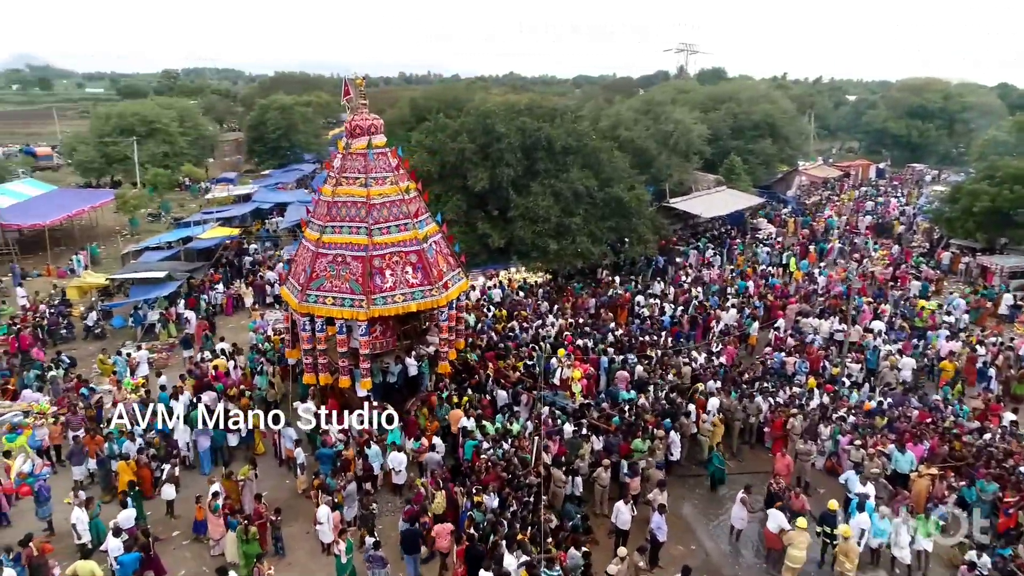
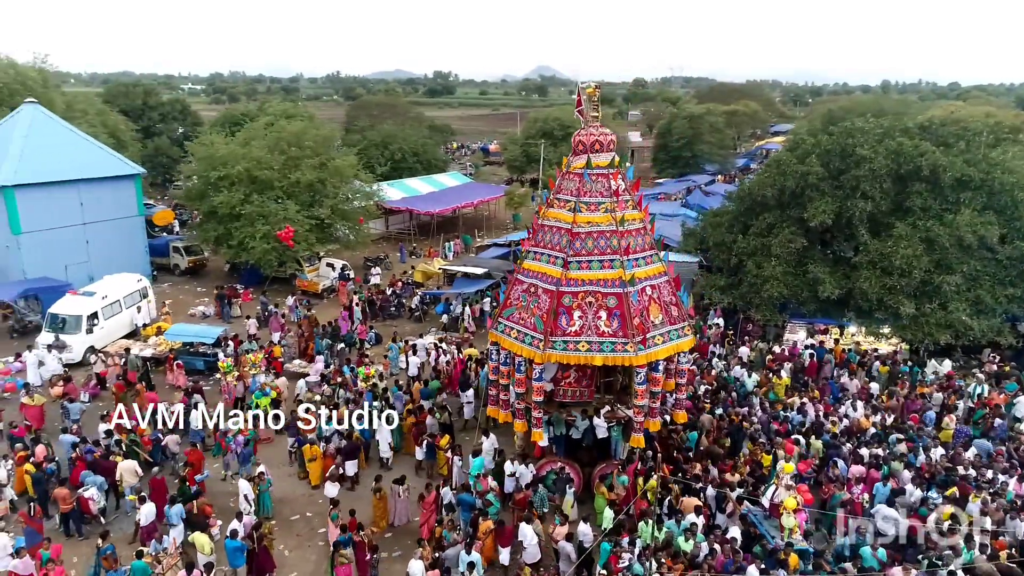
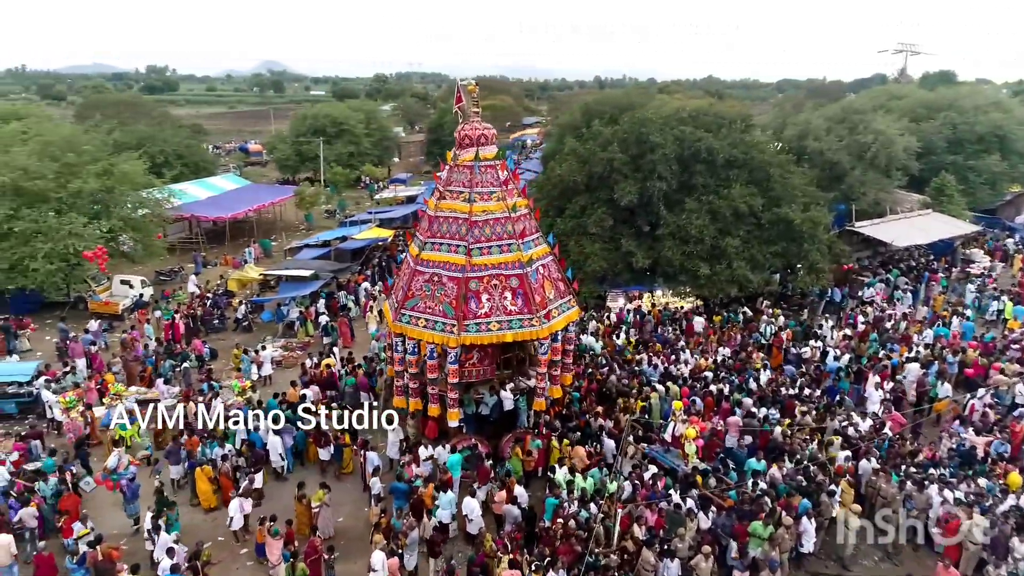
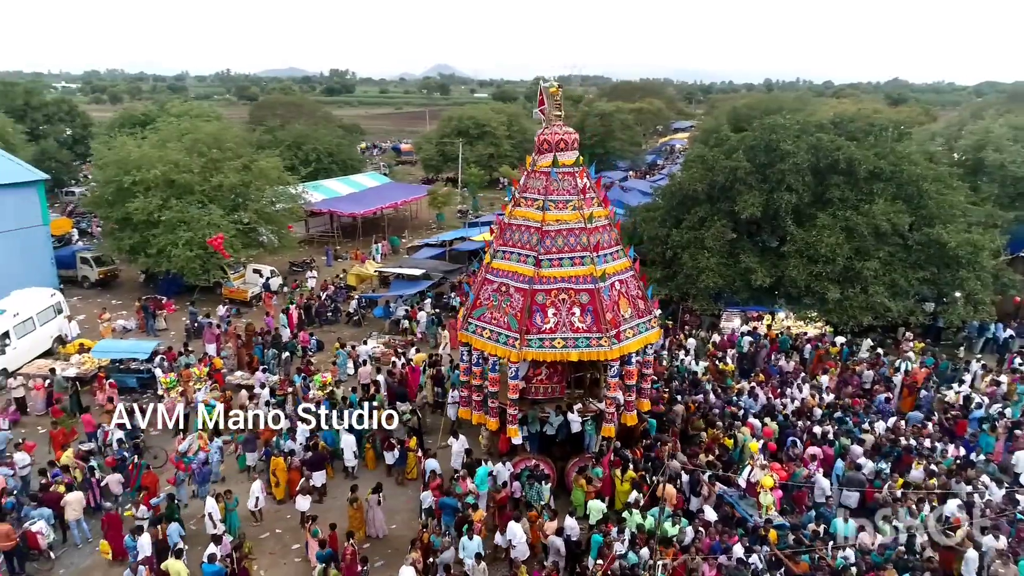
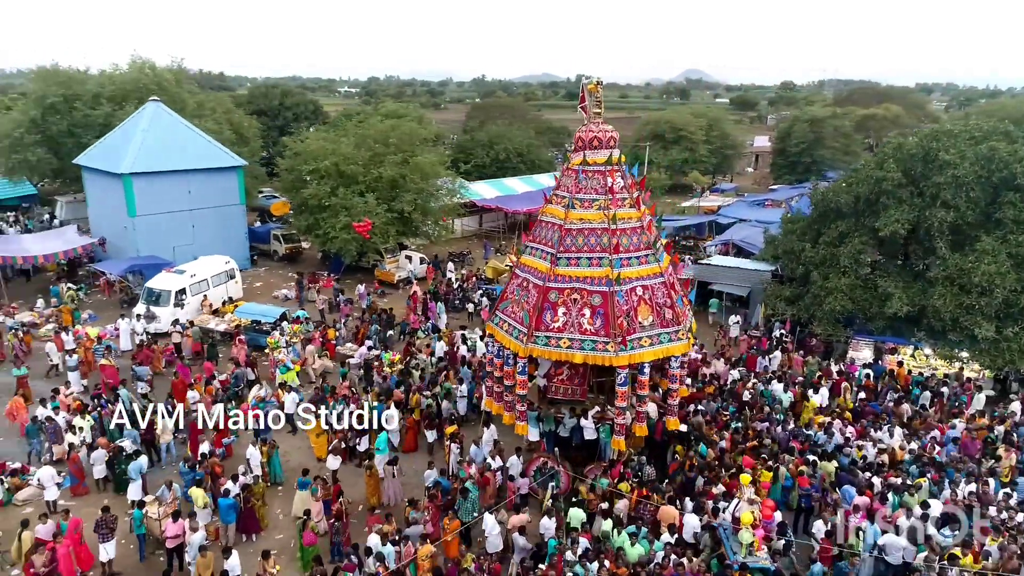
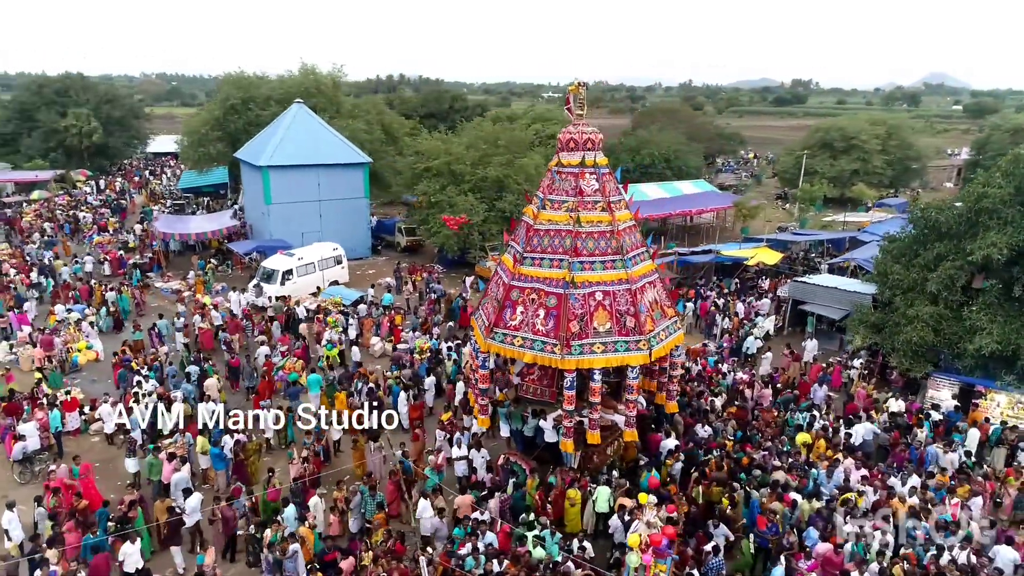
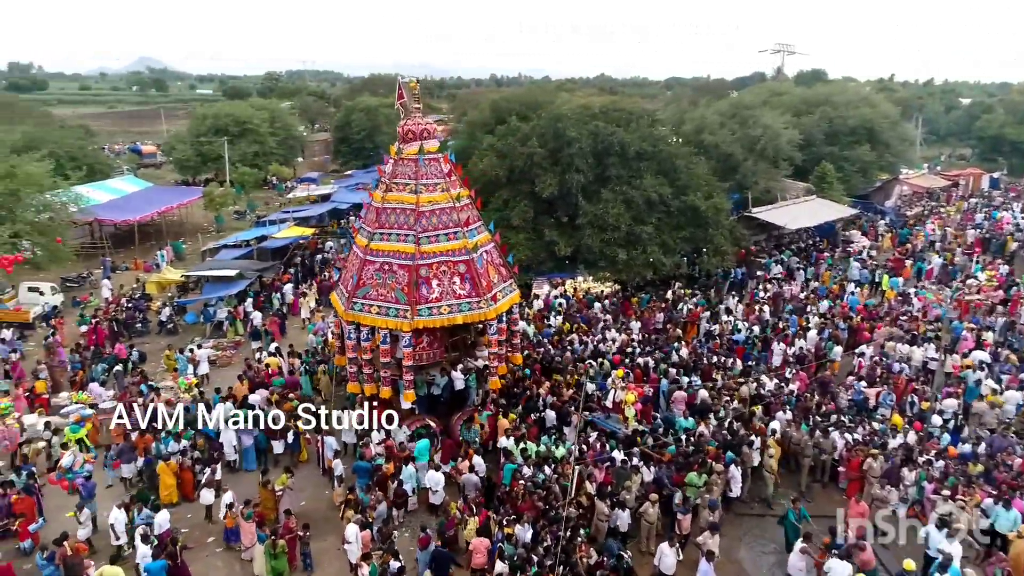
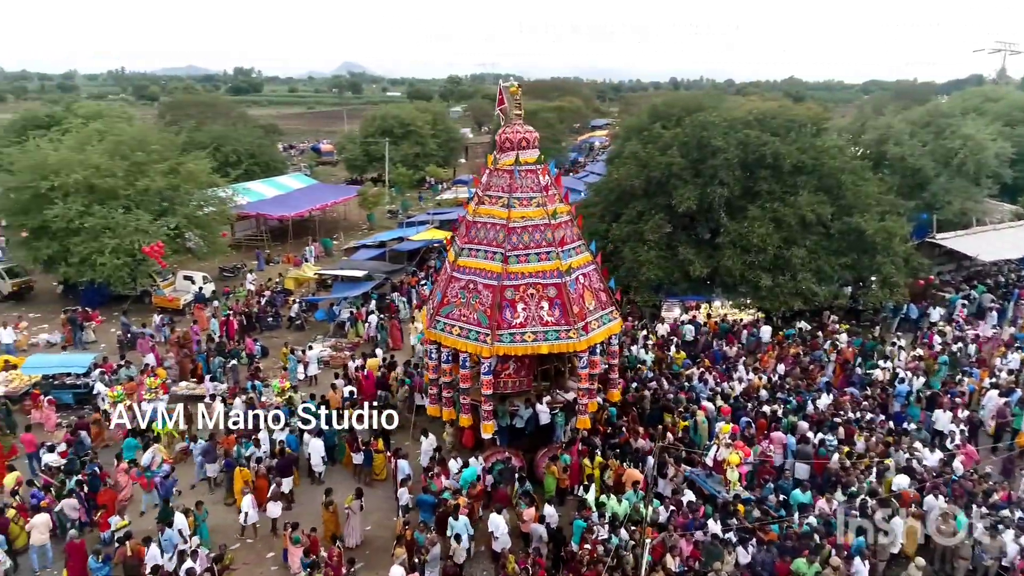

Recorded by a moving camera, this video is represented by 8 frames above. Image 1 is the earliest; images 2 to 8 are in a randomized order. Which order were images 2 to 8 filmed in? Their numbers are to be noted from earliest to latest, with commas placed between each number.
7, 3, 8, 4, 2, 5, 6
